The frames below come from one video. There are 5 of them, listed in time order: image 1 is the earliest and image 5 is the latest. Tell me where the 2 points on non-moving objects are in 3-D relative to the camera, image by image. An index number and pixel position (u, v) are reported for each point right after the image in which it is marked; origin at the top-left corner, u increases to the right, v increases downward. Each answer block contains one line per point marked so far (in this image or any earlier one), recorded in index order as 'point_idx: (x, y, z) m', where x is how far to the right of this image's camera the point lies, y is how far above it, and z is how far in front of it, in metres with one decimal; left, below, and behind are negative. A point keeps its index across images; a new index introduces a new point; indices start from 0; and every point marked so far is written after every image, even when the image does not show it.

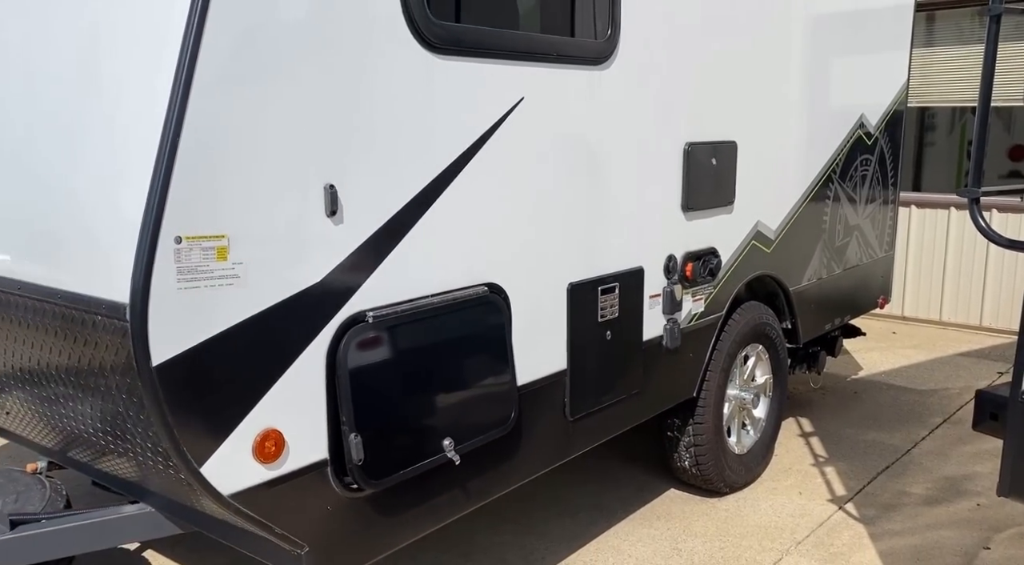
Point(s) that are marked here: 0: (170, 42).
0: (-0.6, +0.4, +1.6) m
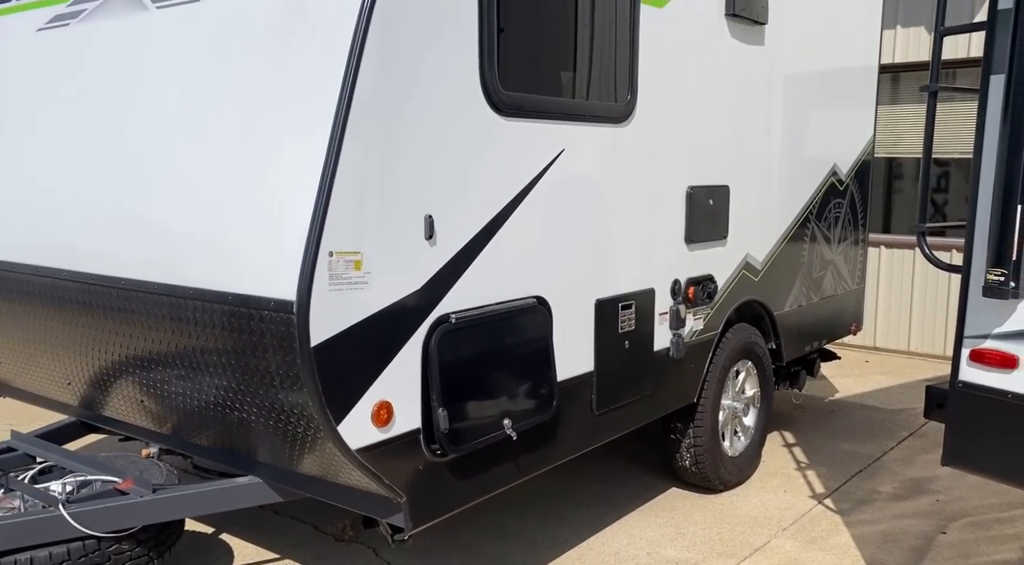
0: (-0.5, +0.4, +2.2) m
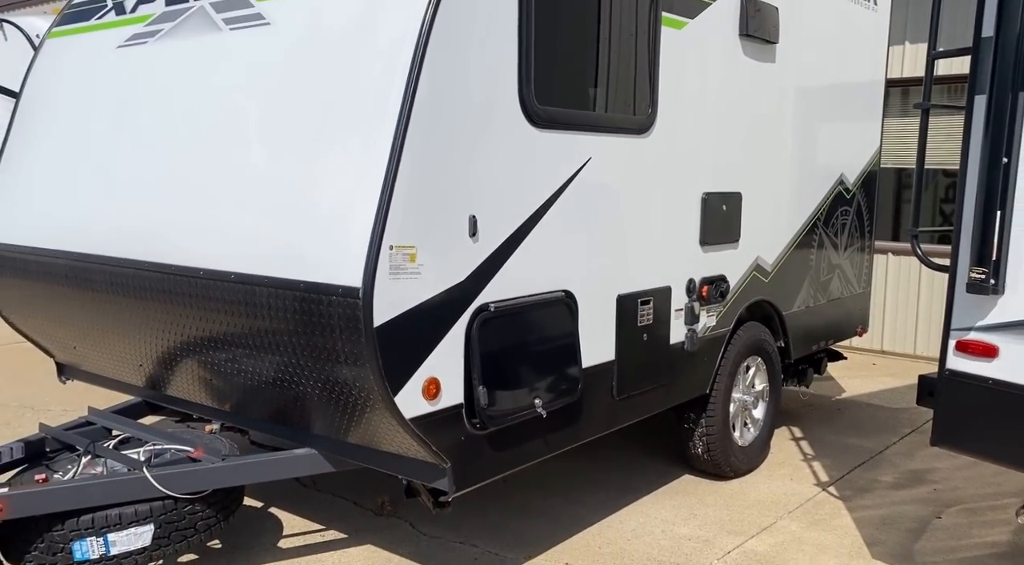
0: (-0.3, +0.5, +2.5) m
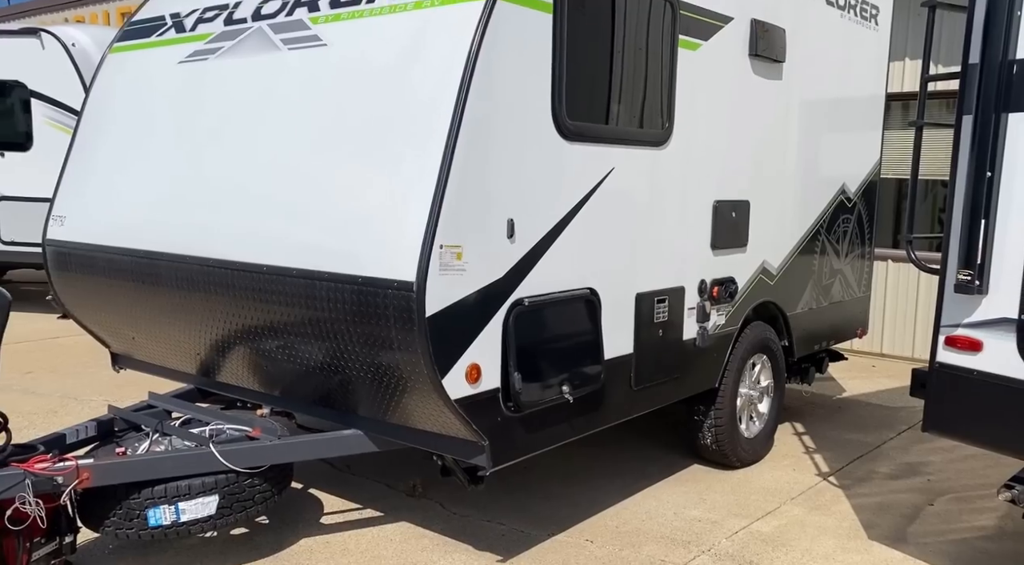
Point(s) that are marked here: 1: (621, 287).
0: (-0.2, +0.5, +2.8) m
1: (+0.4, 0.0, +3.6) m
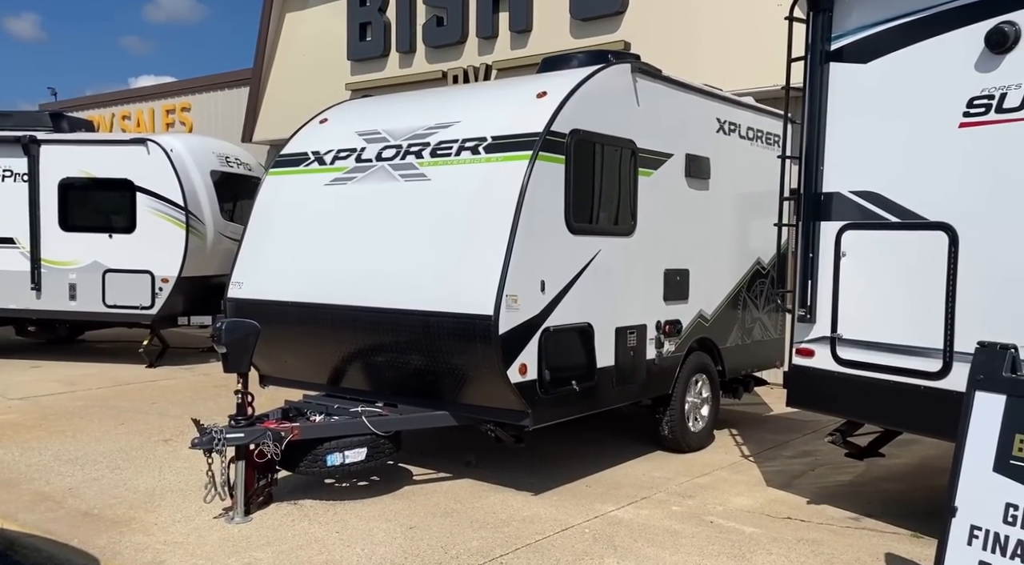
0: (0.0, +0.3, +5.0) m
1: (+0.6, -0.3, +5.8) m
